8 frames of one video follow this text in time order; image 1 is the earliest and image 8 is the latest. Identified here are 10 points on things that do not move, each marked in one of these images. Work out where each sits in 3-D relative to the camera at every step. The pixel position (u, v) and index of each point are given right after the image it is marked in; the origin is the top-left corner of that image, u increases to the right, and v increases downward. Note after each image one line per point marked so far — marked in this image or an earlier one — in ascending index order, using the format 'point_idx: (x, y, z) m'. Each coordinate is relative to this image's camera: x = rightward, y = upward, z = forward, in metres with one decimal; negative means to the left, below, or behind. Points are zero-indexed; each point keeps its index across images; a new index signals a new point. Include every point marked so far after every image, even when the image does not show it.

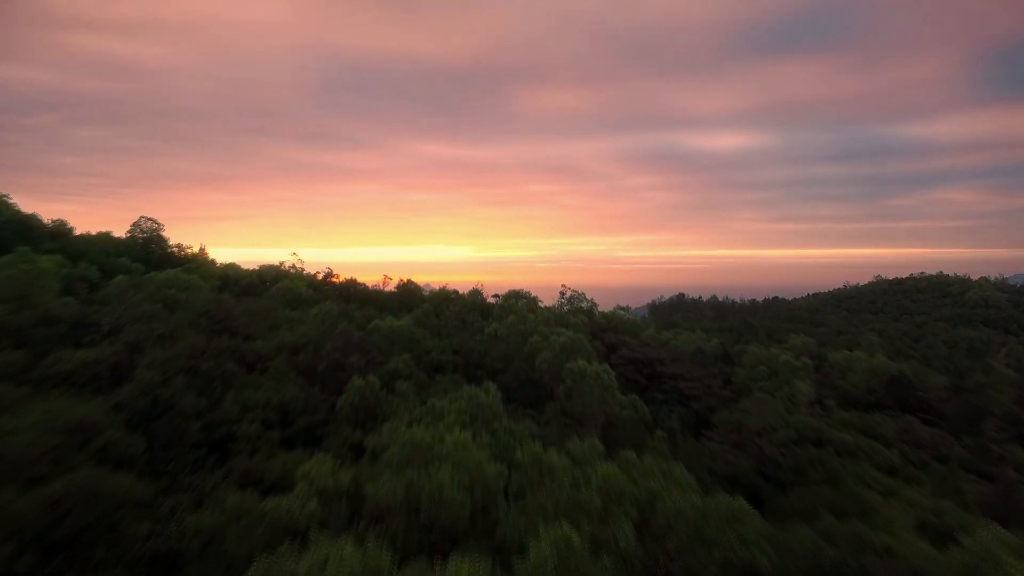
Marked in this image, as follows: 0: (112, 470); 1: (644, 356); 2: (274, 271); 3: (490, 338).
0: (-5.6, -2.5, +4.5) m
1: (+4.8, -2.4, +11.6) m
2: (-10.2, +0.7, +13.7) m
3: (-0.6, -1.5, +9.2) m
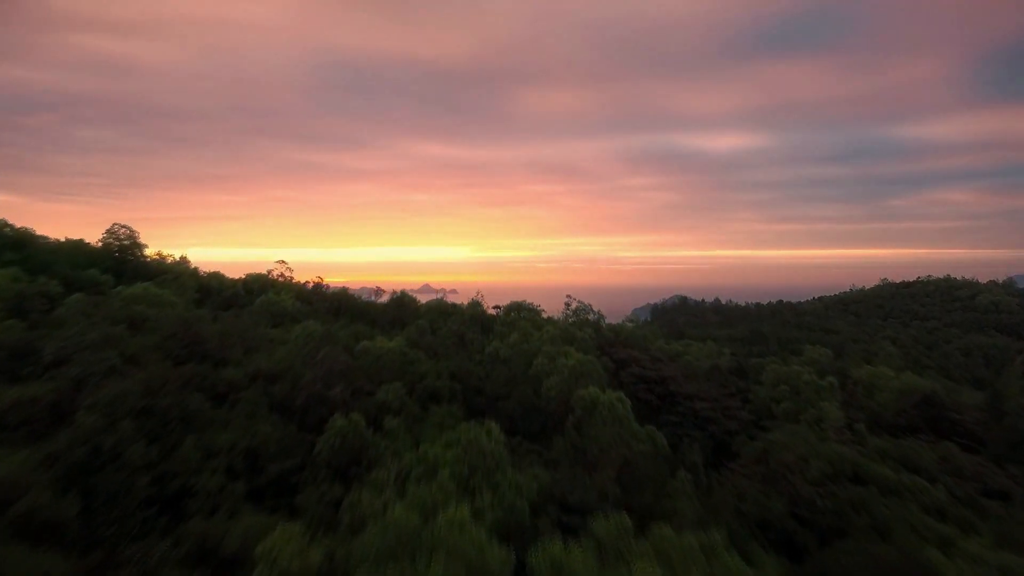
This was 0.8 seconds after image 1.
0: (-5.5, -2.9, +3.7) m
1: (+4.9, -2.9, +10.8) m
2: (-10.1, +0.3, +12.8) m
3: (-0.6, -1.9, +8.4) m
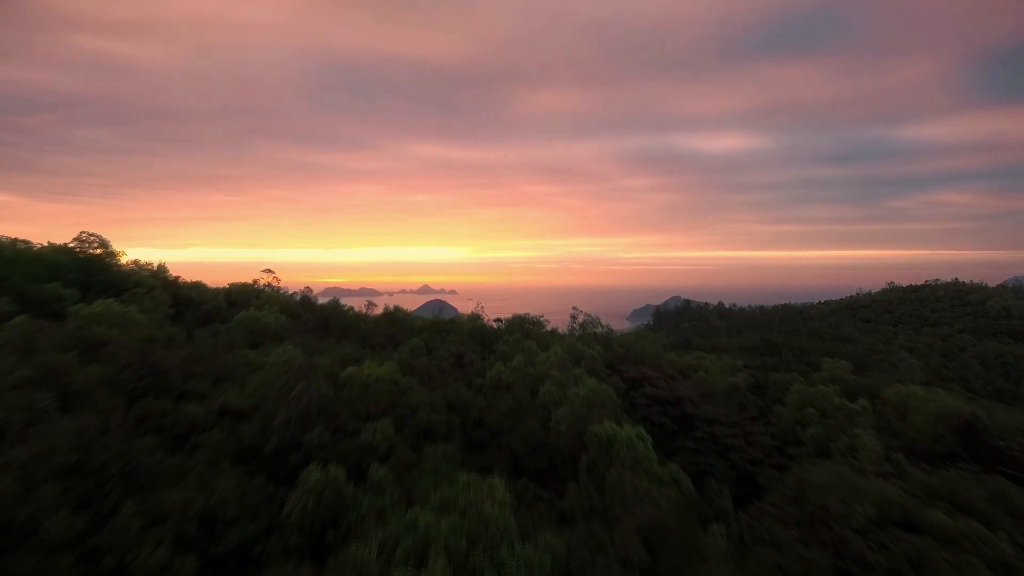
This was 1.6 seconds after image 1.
0: (-5.4, -3.3, +2.8) m
1: (+5.0, -3.3, +10.0) m
2: (-10.0, -0.1, +12.0) m
3: (-0.5, -2.3, +7.5) m
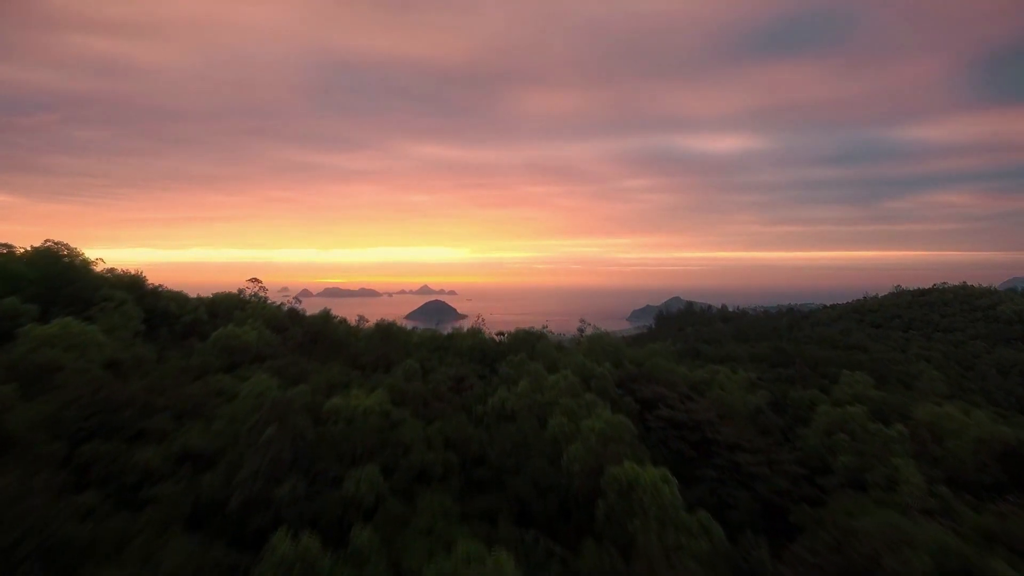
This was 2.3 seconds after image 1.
0: (-5.3, -3.7, +2.0) m
1: (+5.1, -3.7, +9.2) m
2: (-9.9, -0.5, +11.2) m
3: (-0.4, -2.7, +6.8) m
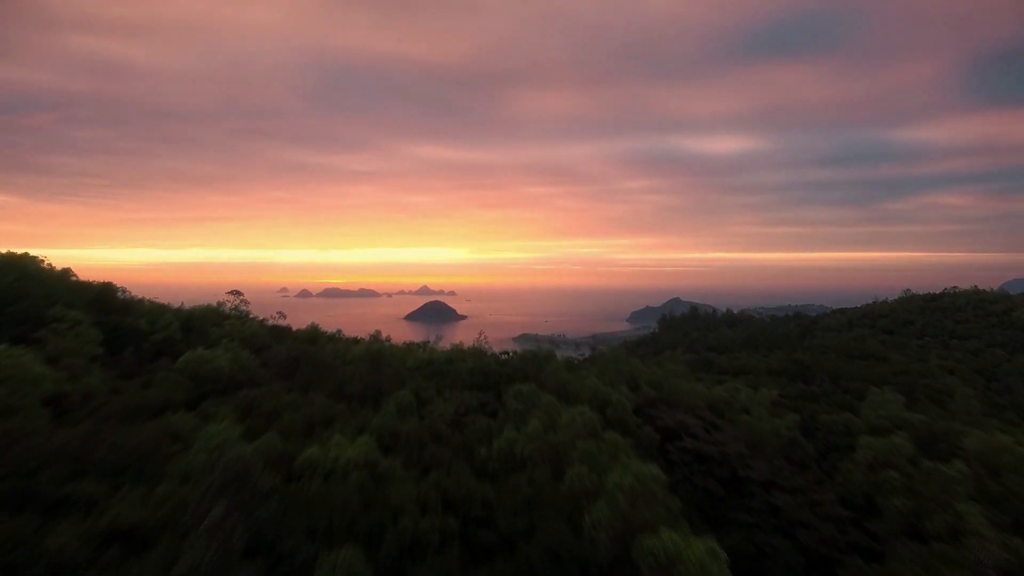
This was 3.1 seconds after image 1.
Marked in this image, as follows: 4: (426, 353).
0: (-5.1, -4.1, +1.0) m
1: (+5.3, -4.1, +8.2) m
2: (-9.8, -1.0, +10.2) m
3: (-0.2, -3.1, +5.8) m
4: (-2.3, -1.7, +8.7) m
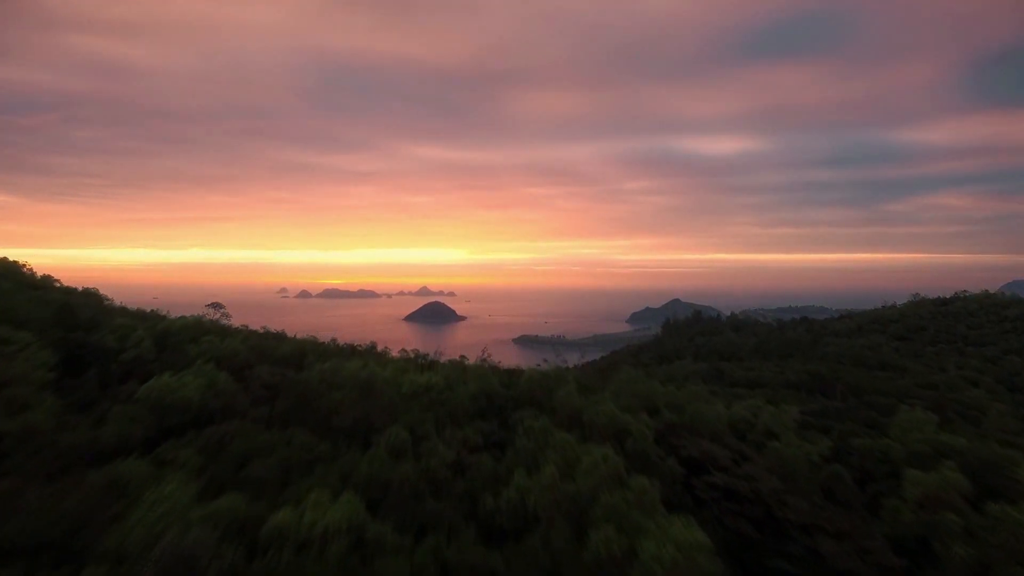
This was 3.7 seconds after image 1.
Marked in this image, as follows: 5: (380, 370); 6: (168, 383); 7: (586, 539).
0: (-4.9, -4.5, +0.1) m
1: (+5.4, -4.5, +7.4) m
2: (-9.6, -1.3, +9.3) m
3: (0.0, -3.5, +4.9) m
4: (-2.1, -2.1, +7.8) m
5: (-3.2, -1.9, +7.9) m
6: (-7.1, -2.0, +6.6) m
7: (+1.1, -3.5, +4.6) m
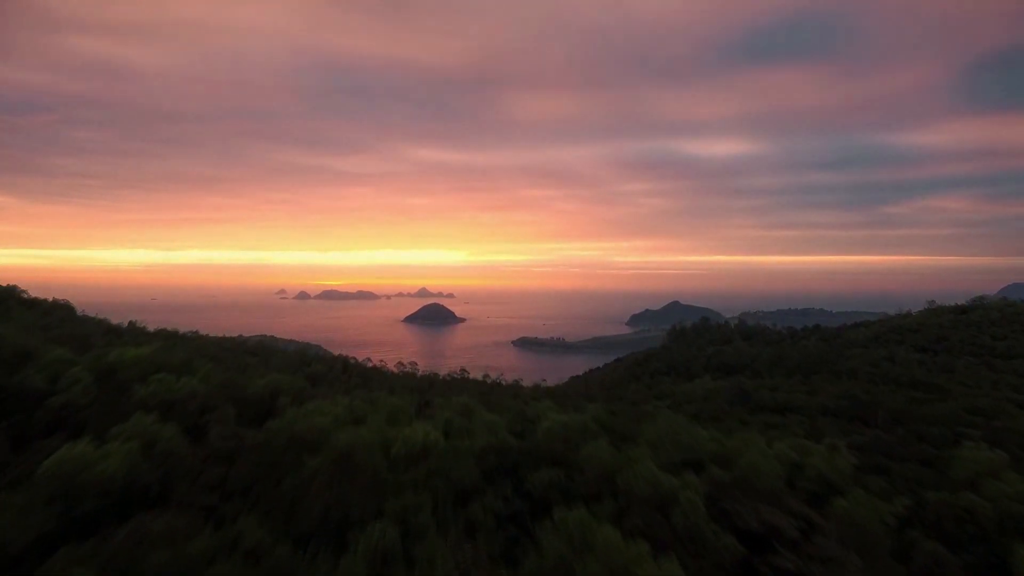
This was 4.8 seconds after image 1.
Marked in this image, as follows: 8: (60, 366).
0: (-4.6, -5.1, -1.4) m
1: (+5.8, -5.1, +5.9) m
2: (-9.3, -2.0, +7.8) m
3: (+0.3, -4.1, +3.4) m
4: (-1.8, -2.7, +6.3) m
5: (-2.9, -2.6, +6.3) m
6: (-6.7, -2.6, +5.0) m
7: (+1.4, -4.1, +3.1) m
8: (-10.5, -1.8, +7.4) m
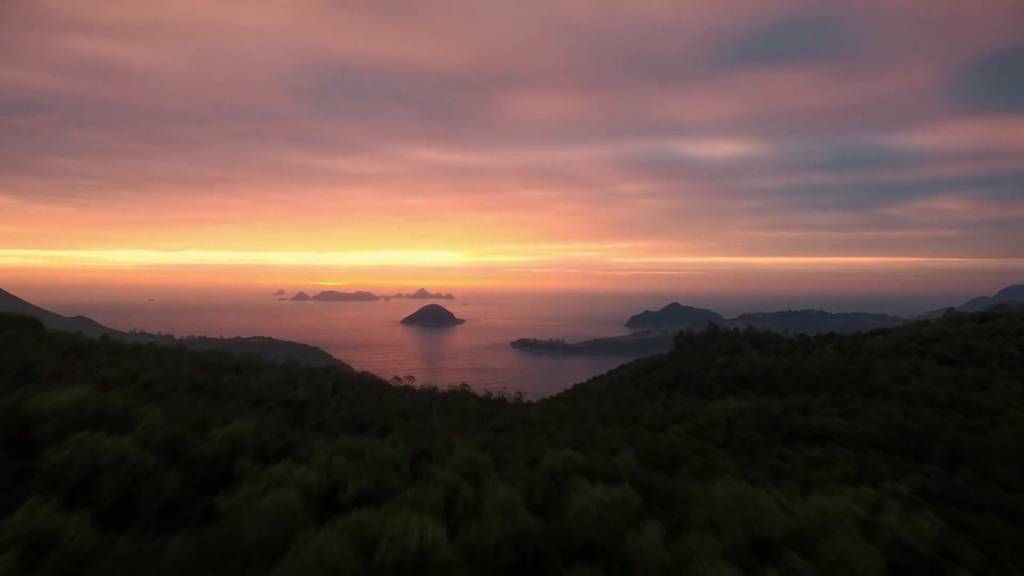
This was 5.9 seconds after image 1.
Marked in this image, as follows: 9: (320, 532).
0: (-4.2, -5.7, -3.0) m
1: (+6.1, -5.7, +4.3) m
2: (-8.9, -2.6, +6.1) m
3: (+0.7, -4.7, +1.8) m
4: (-1.4, -3.4, +4.7) m
5: (-2.5, -3.2, +4.8) m
6: (-6.4, -3.2, +3.4) m
7: (+1.8, -4.7, +1.5) m
8: (-10.1, -2.4, +5.8) m
9: (-2.9, -3.2, +4.4) m
